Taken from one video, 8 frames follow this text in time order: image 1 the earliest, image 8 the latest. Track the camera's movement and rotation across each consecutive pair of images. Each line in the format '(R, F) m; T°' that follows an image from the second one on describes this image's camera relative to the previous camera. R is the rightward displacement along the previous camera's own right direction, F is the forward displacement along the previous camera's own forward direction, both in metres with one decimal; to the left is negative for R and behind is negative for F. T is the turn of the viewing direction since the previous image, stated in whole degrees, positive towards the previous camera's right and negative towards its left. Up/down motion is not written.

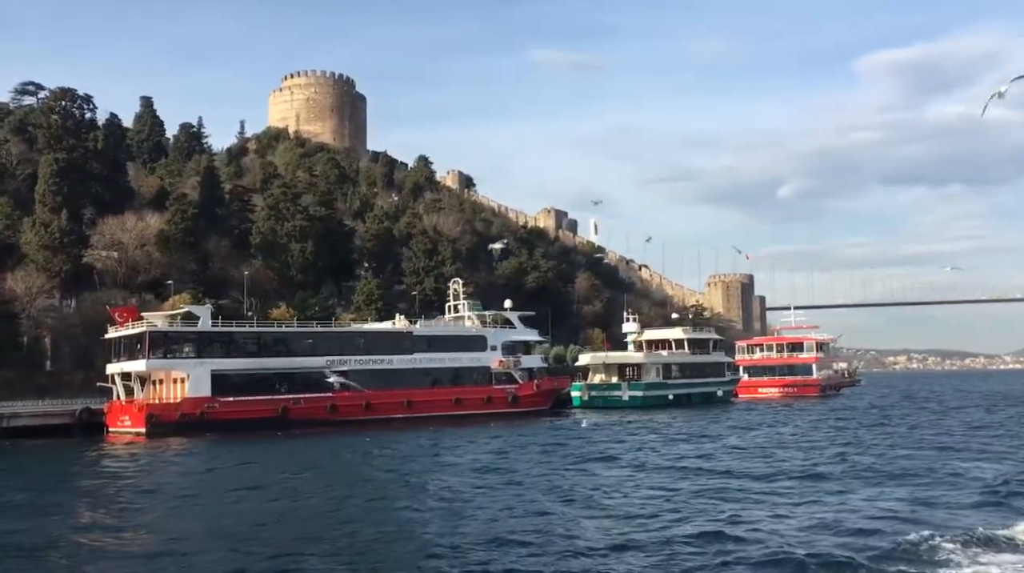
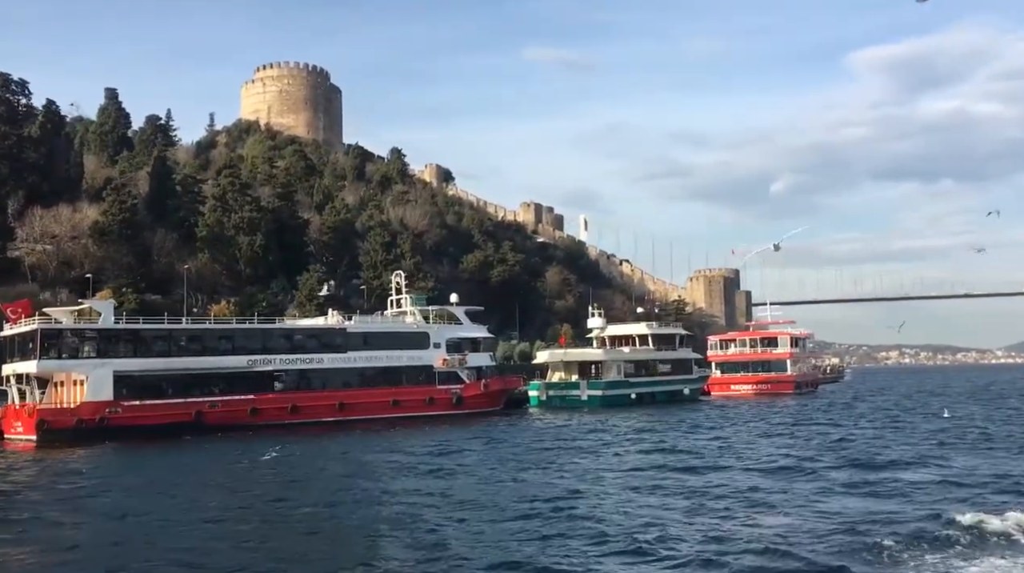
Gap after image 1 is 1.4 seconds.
(+1.8, +2.7) m; 0°
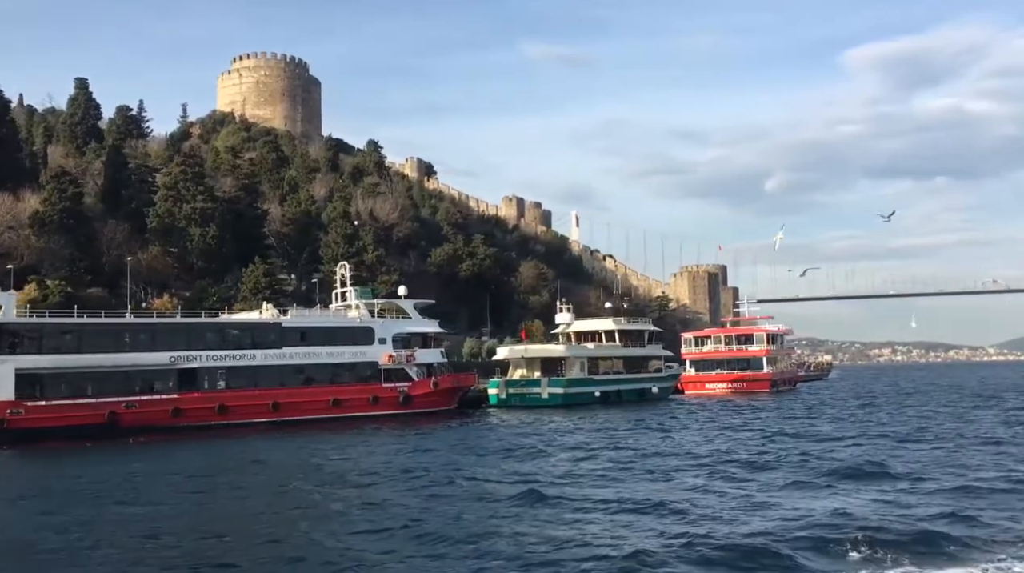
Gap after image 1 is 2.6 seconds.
(+1.6, +2.3) m; 0°
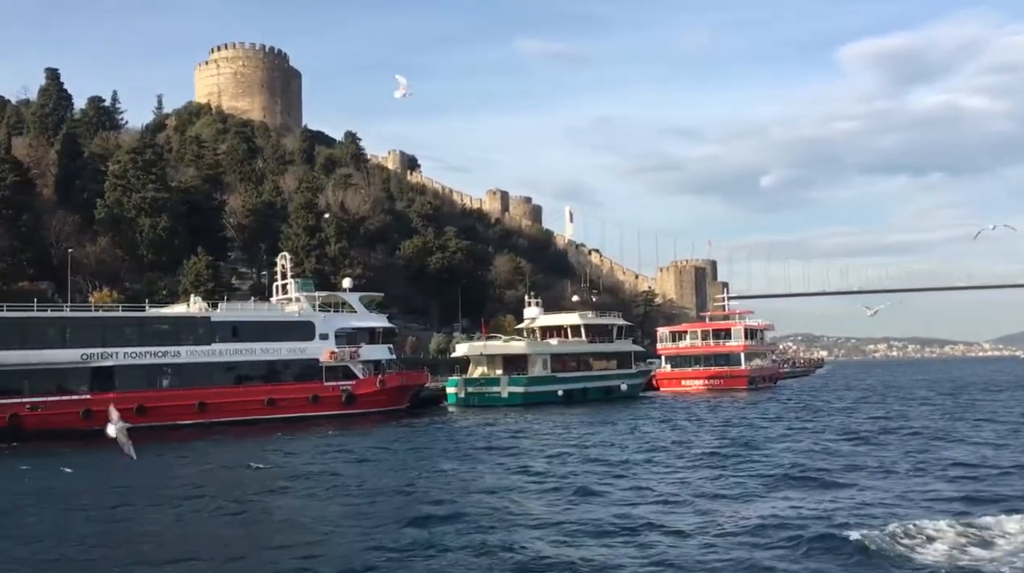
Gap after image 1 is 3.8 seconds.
(+1.5, +2.3) m; 0°
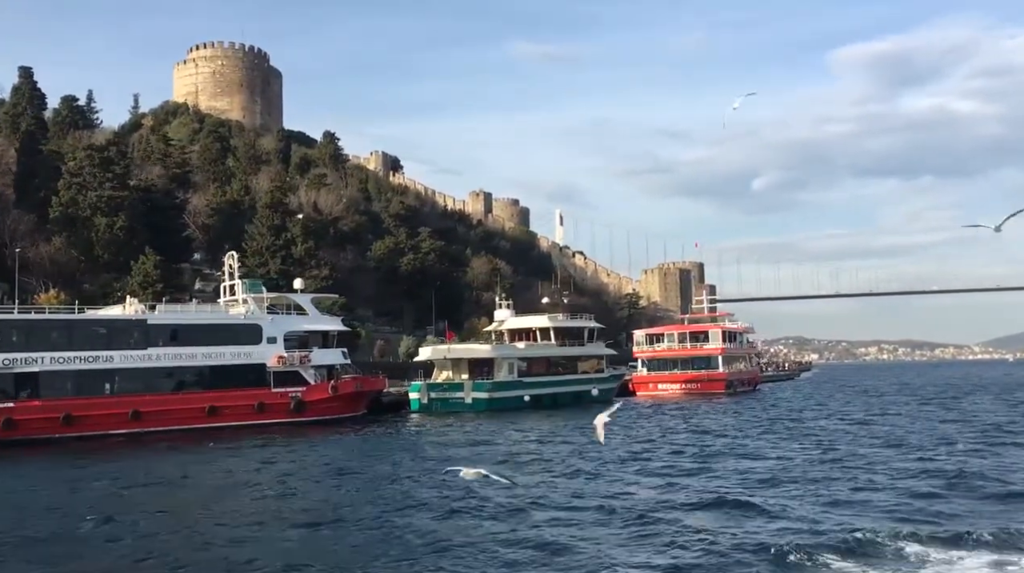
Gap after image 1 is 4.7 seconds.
(+1.1, +1.7) m; 0°
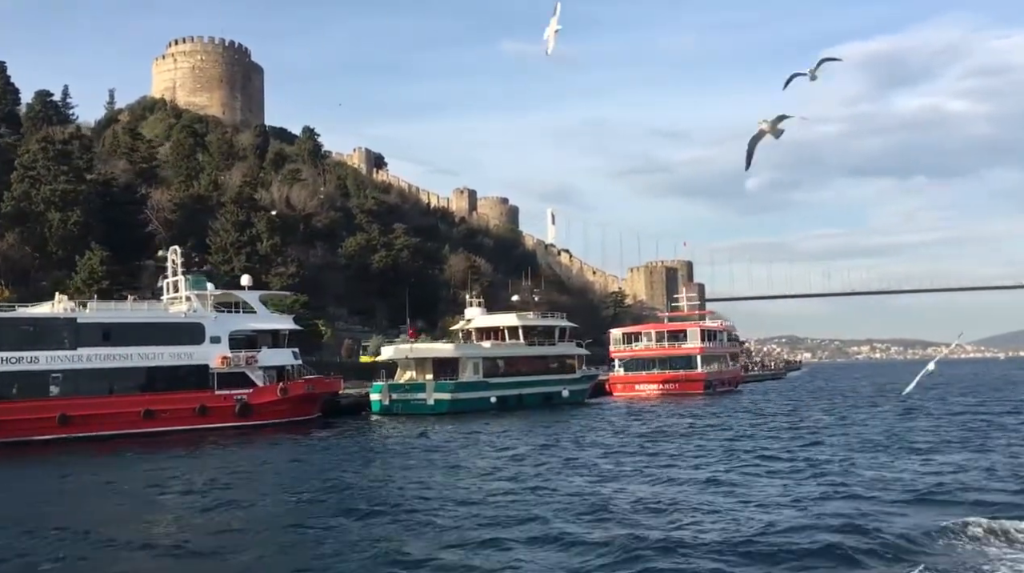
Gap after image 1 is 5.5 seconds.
(+1.1, +1.8) m; 0°
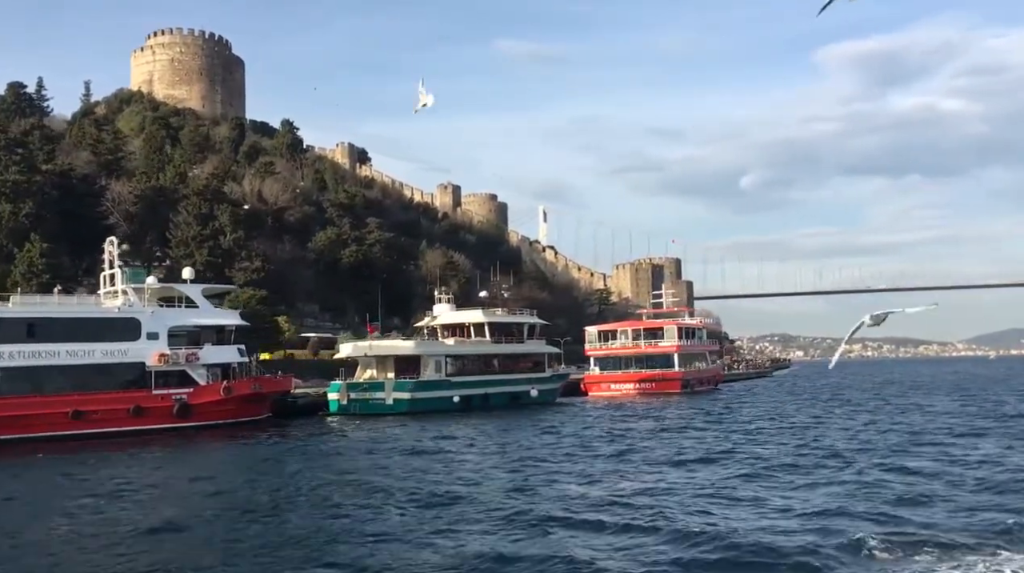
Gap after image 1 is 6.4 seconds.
(+1.1, +1.7) m; 0°
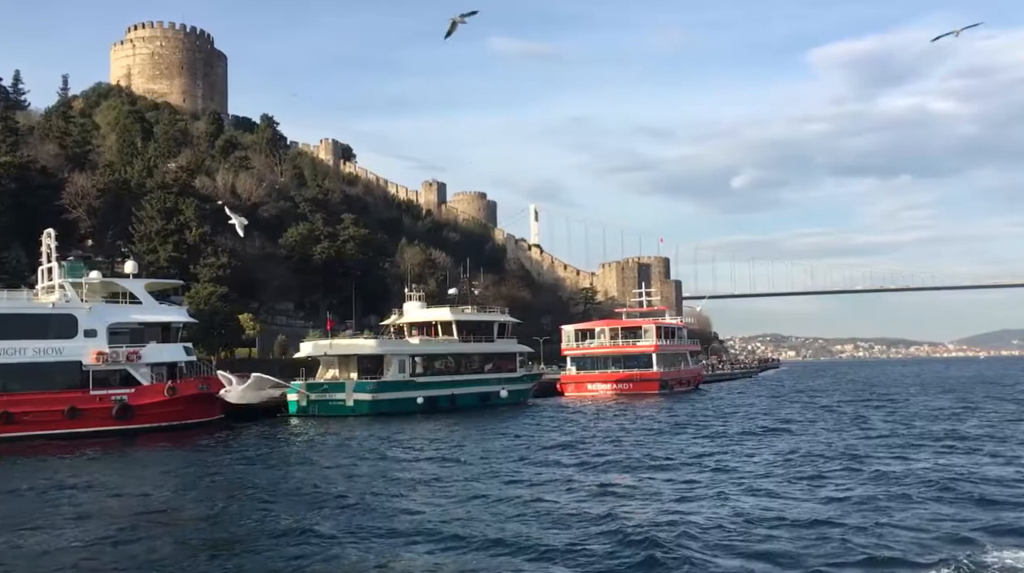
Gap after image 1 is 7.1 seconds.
(+0.9, +1.5) m; 0°
